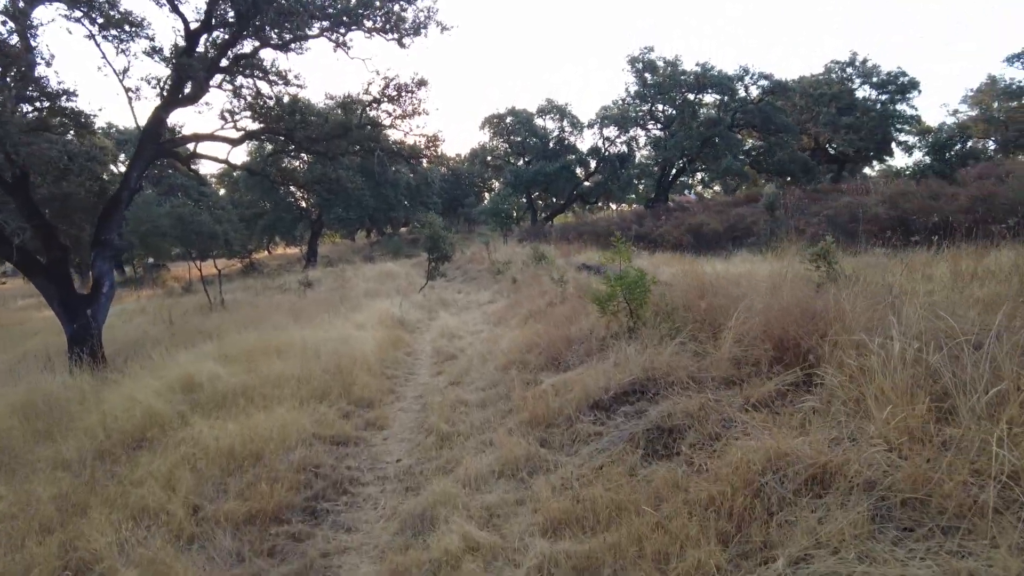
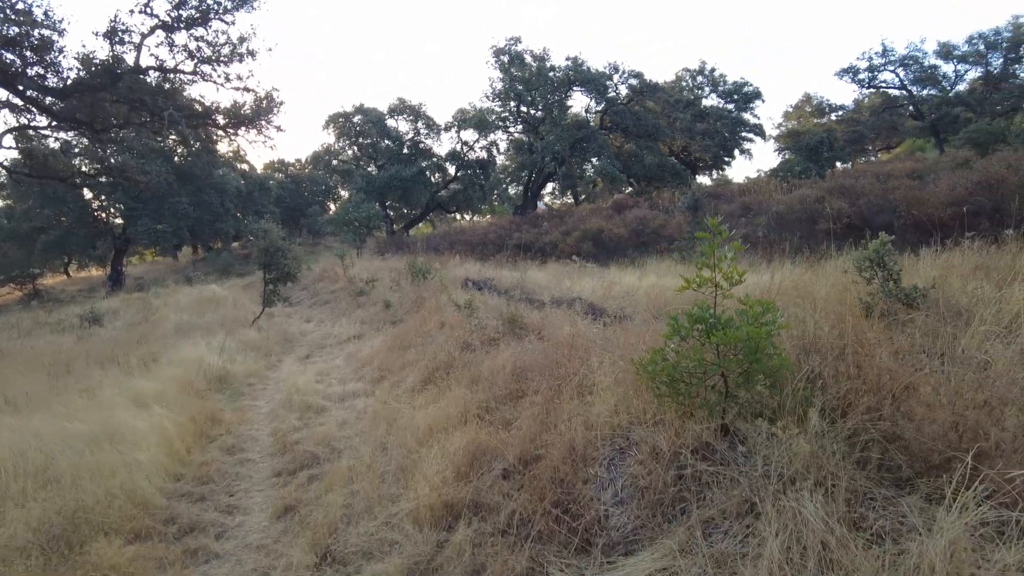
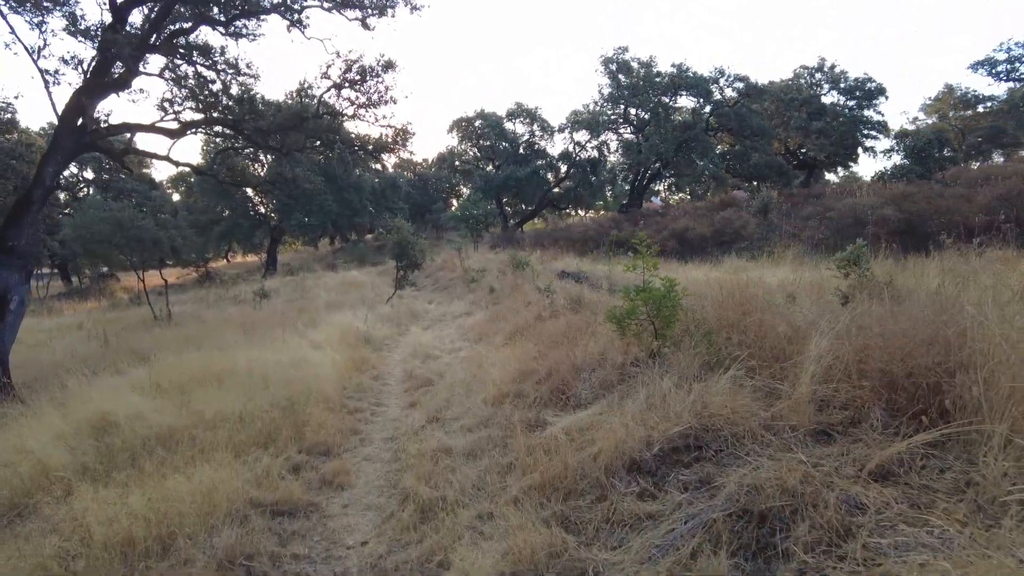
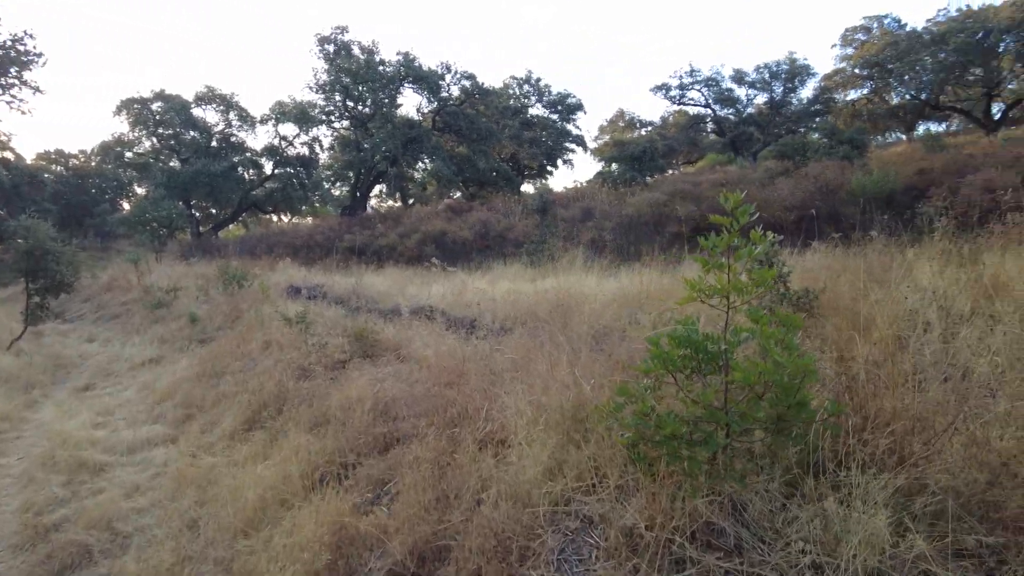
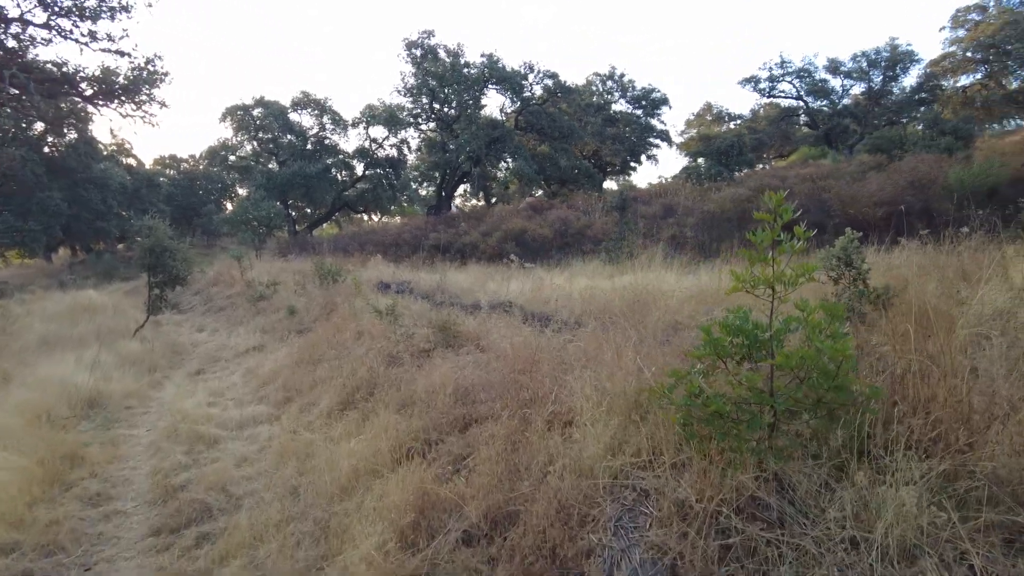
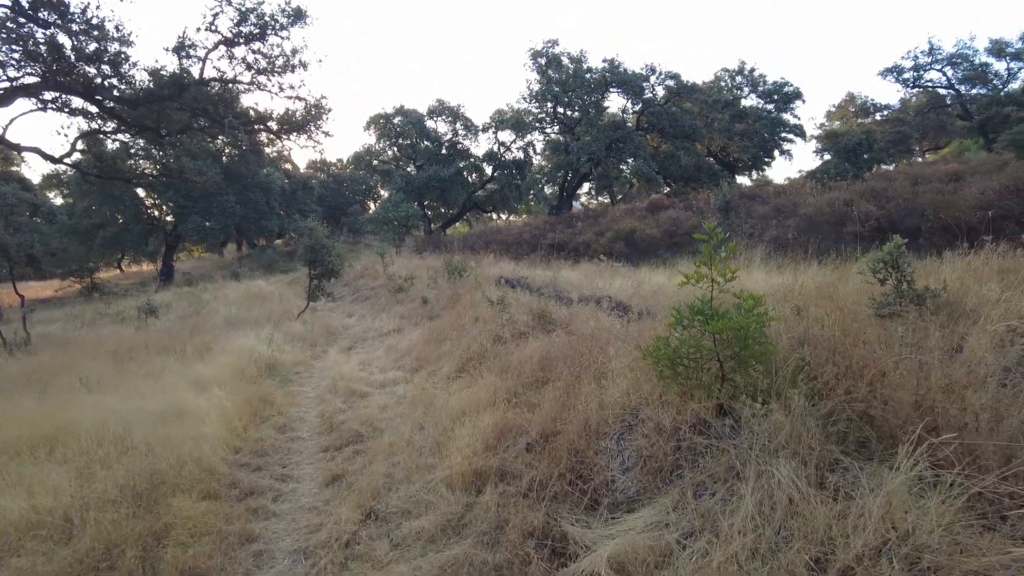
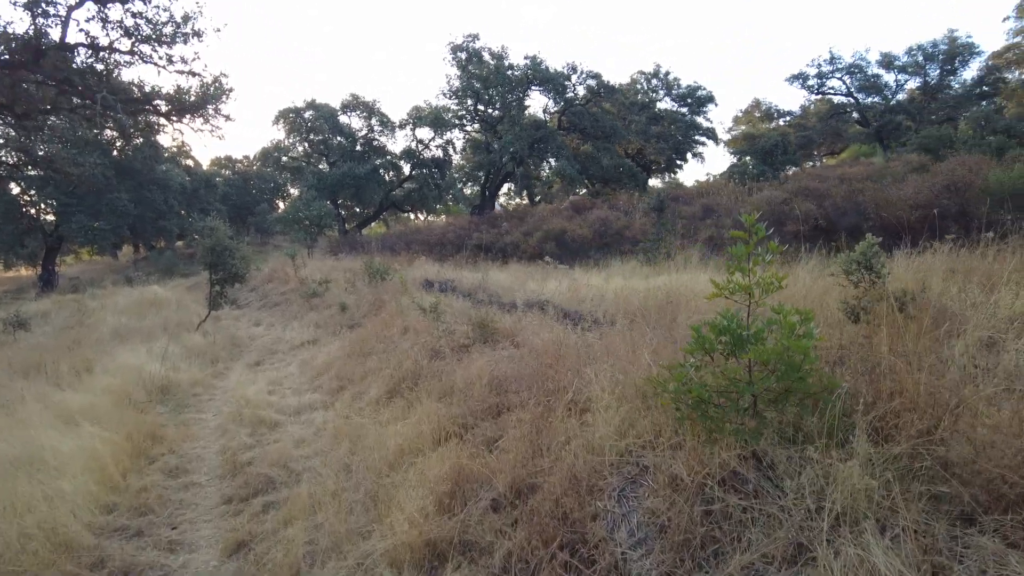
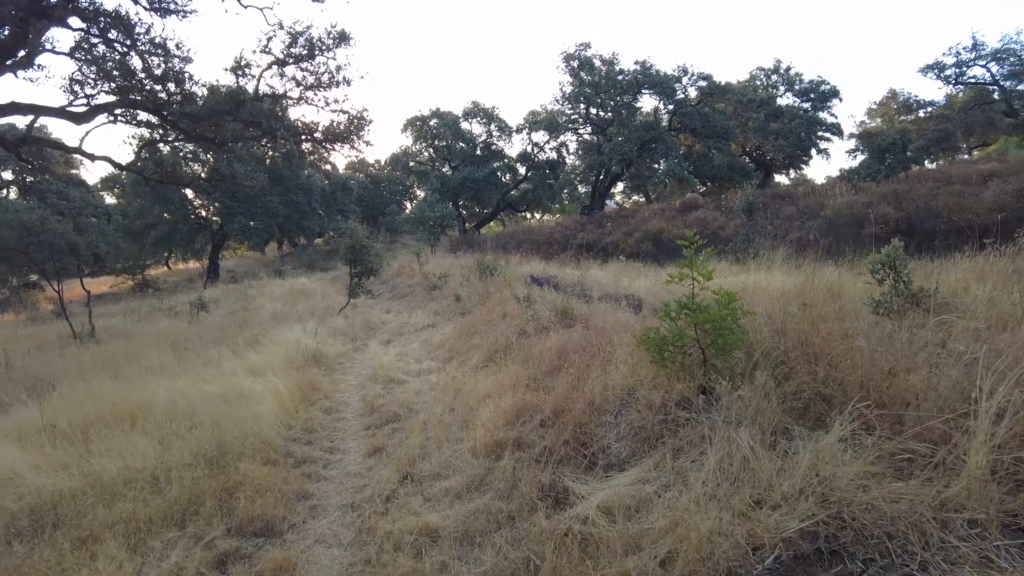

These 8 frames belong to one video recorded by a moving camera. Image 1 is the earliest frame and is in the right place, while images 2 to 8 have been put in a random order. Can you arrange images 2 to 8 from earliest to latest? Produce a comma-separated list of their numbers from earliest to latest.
3, 8, 6, 2, 7, 5, 4
